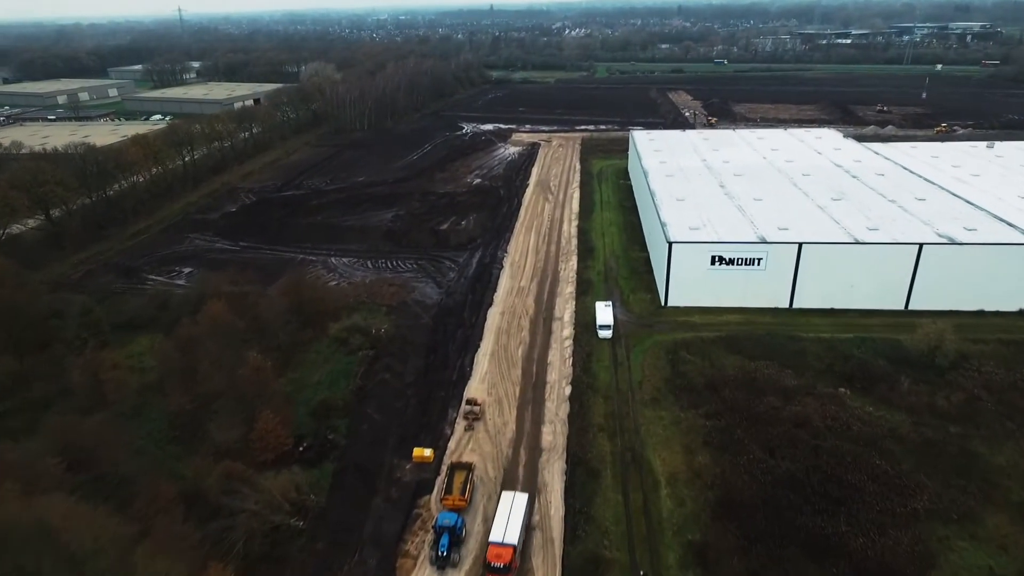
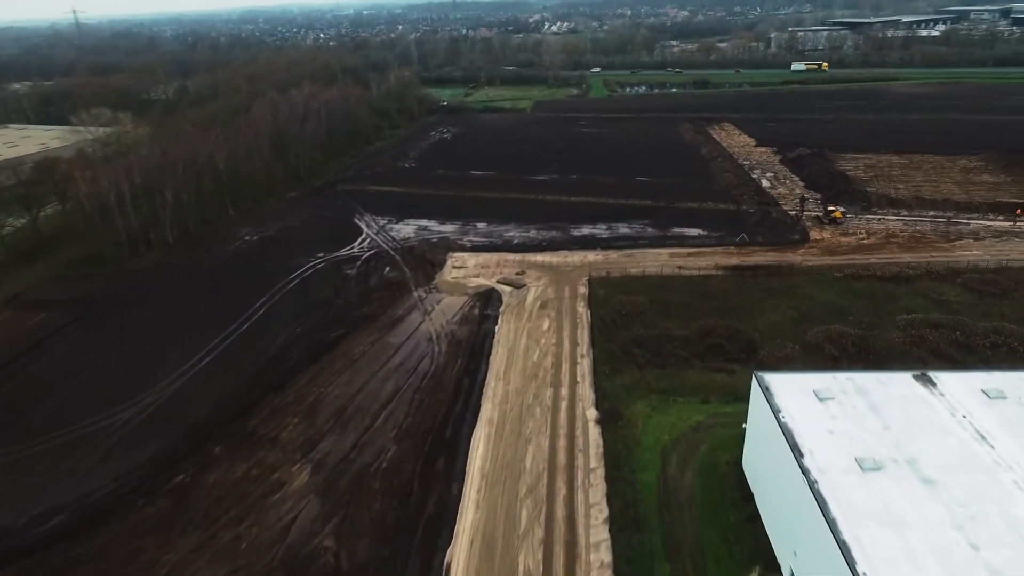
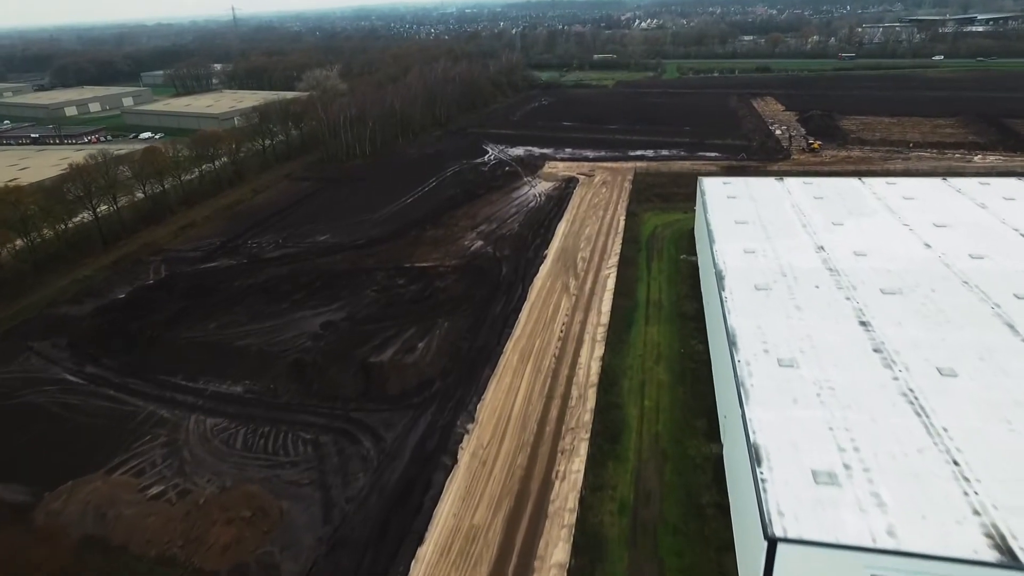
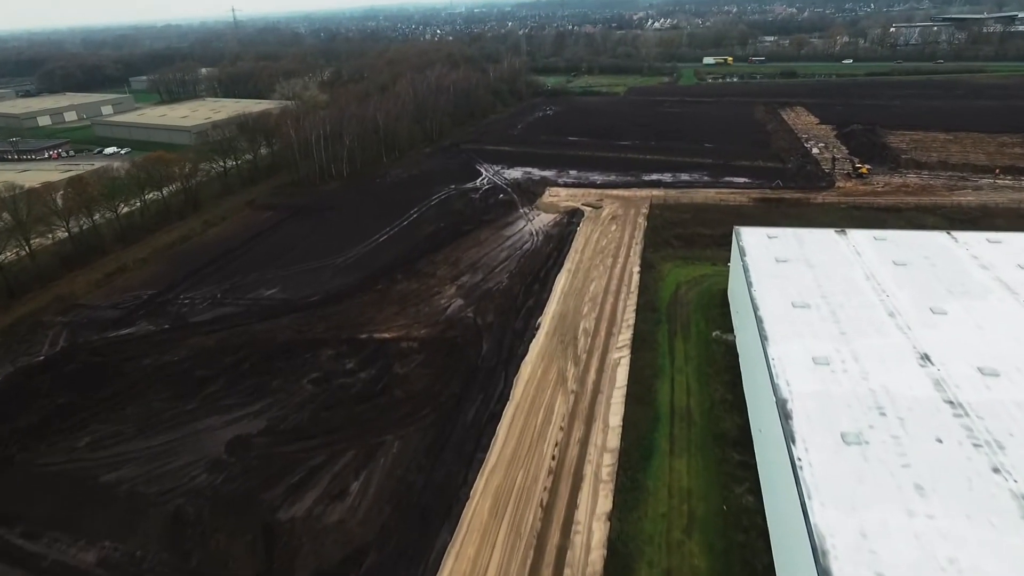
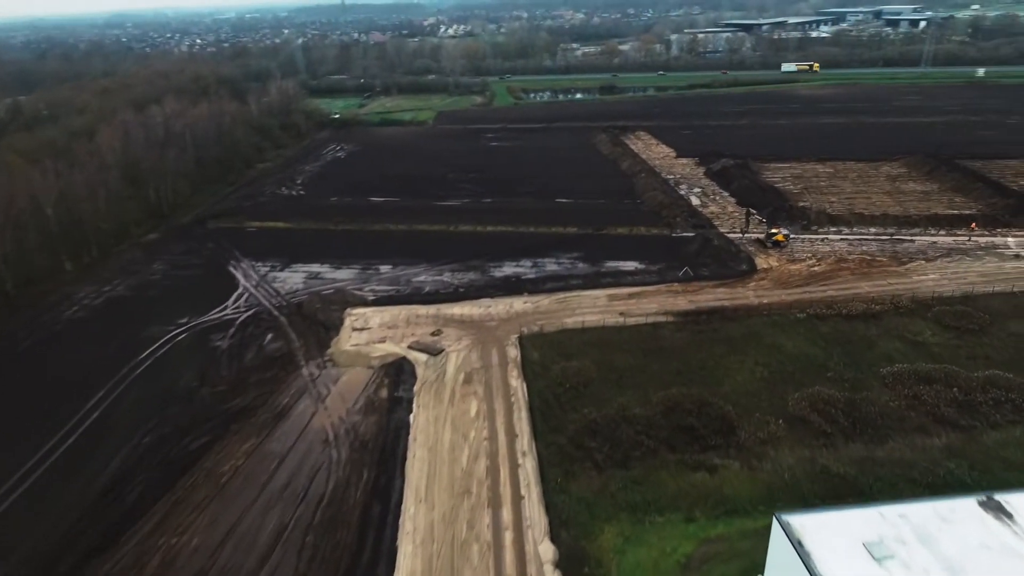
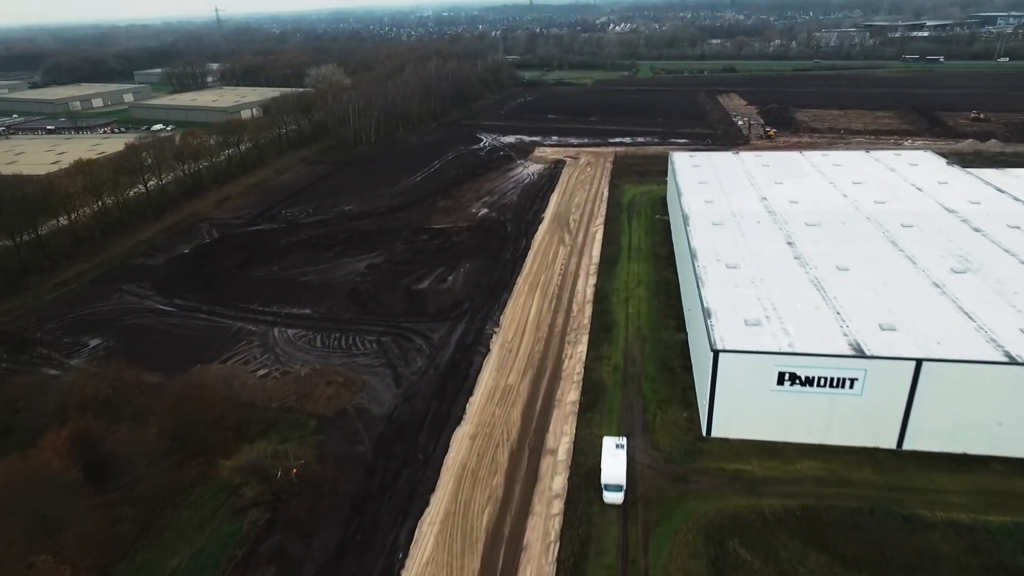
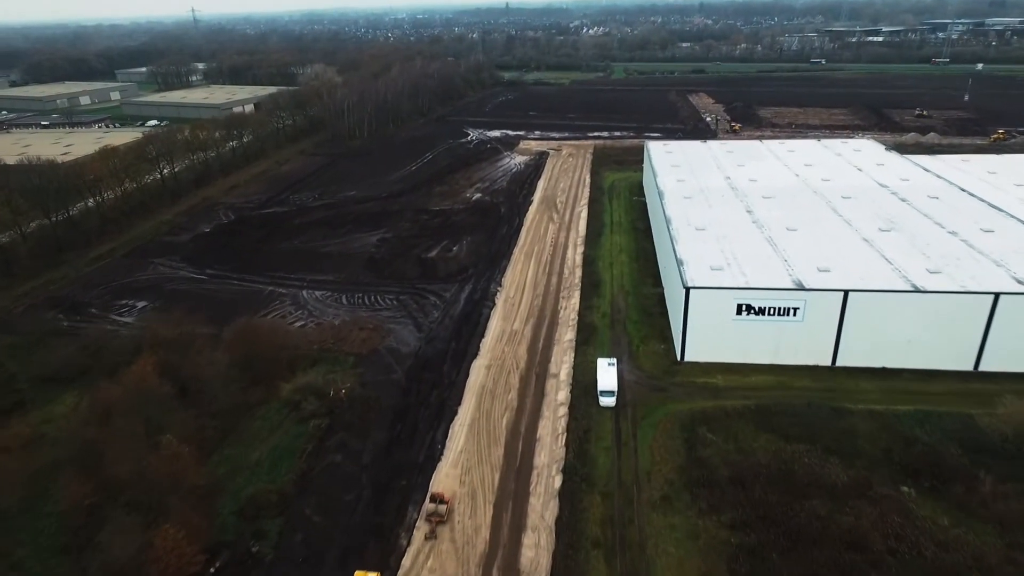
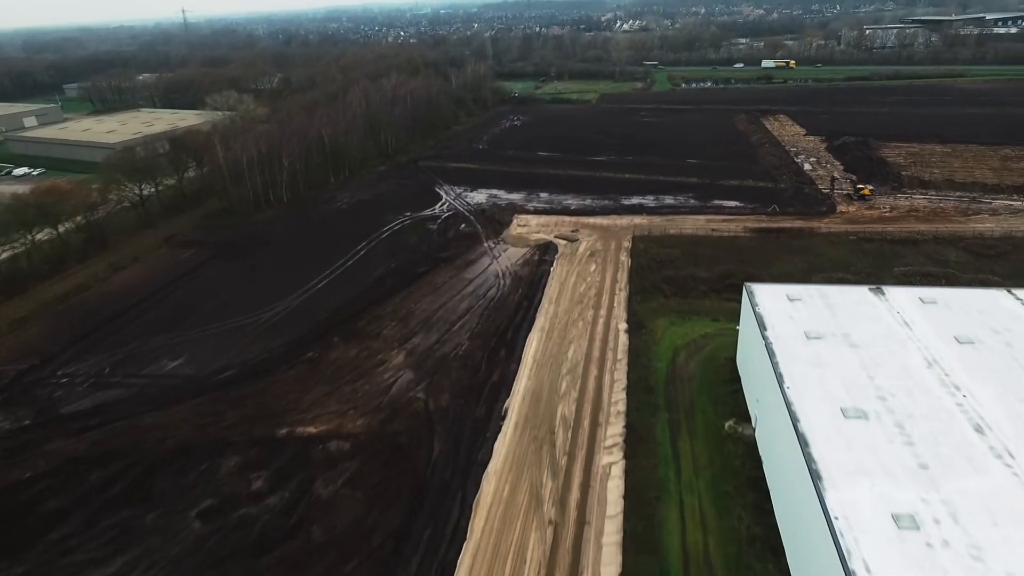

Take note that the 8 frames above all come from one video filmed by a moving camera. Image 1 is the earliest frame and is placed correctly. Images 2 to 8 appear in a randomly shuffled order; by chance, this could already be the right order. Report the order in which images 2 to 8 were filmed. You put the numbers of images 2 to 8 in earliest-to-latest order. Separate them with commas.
7, 6, 3, 4, 8, 2, 5
